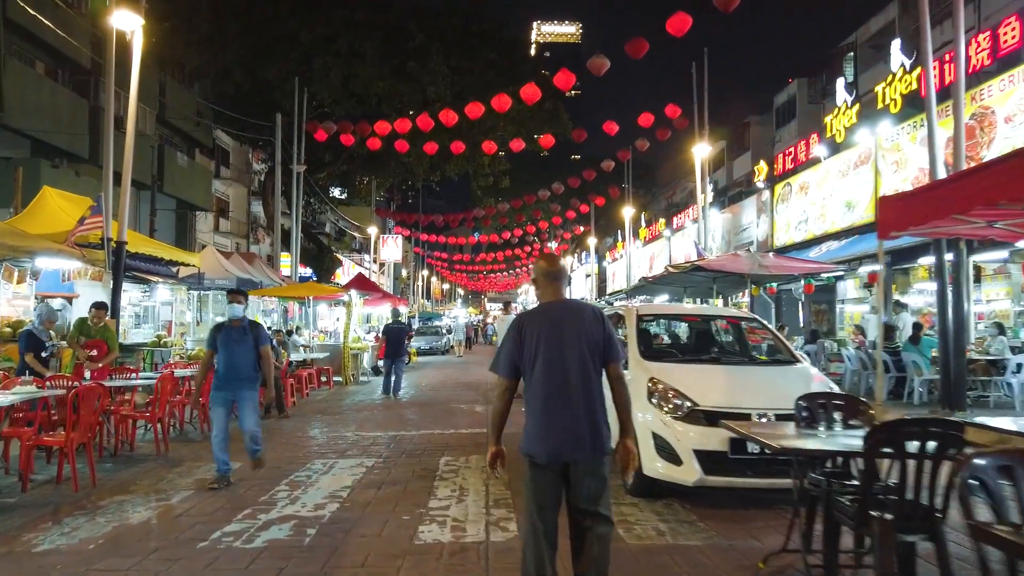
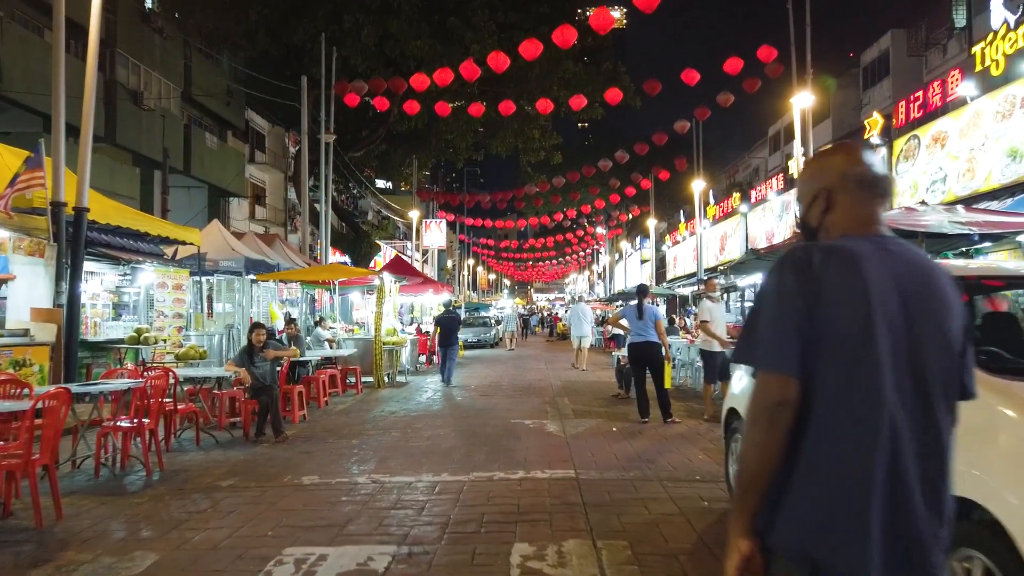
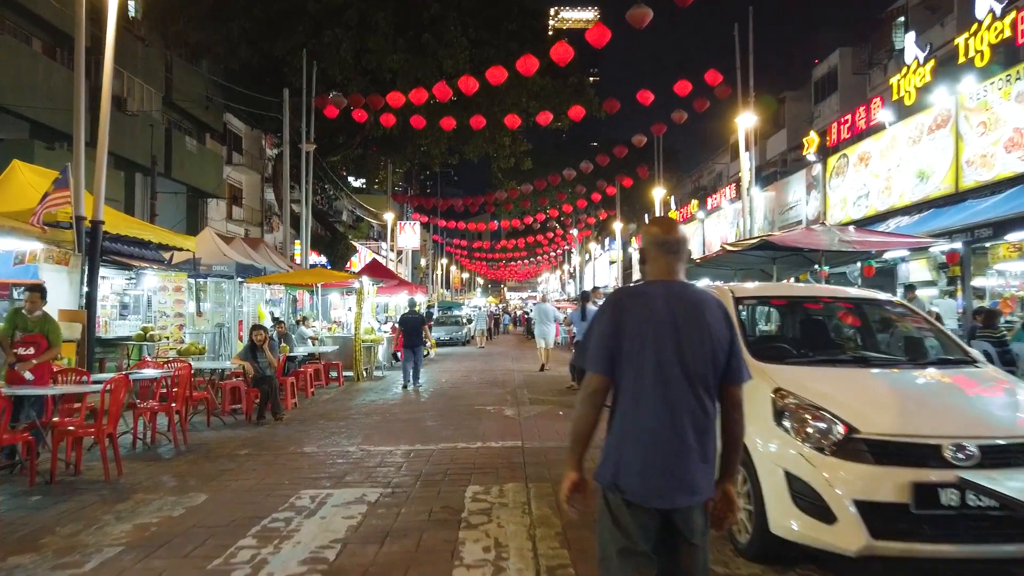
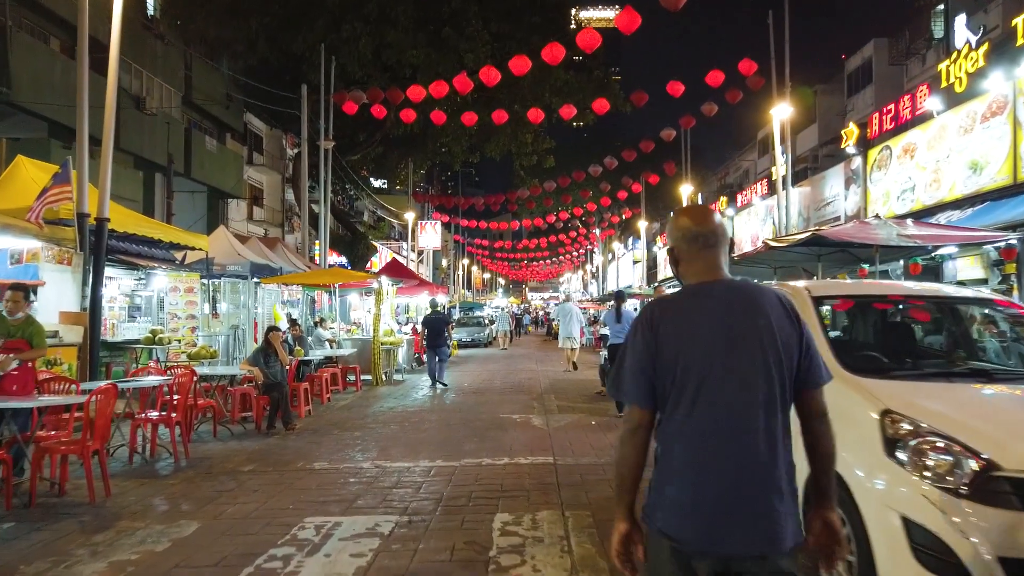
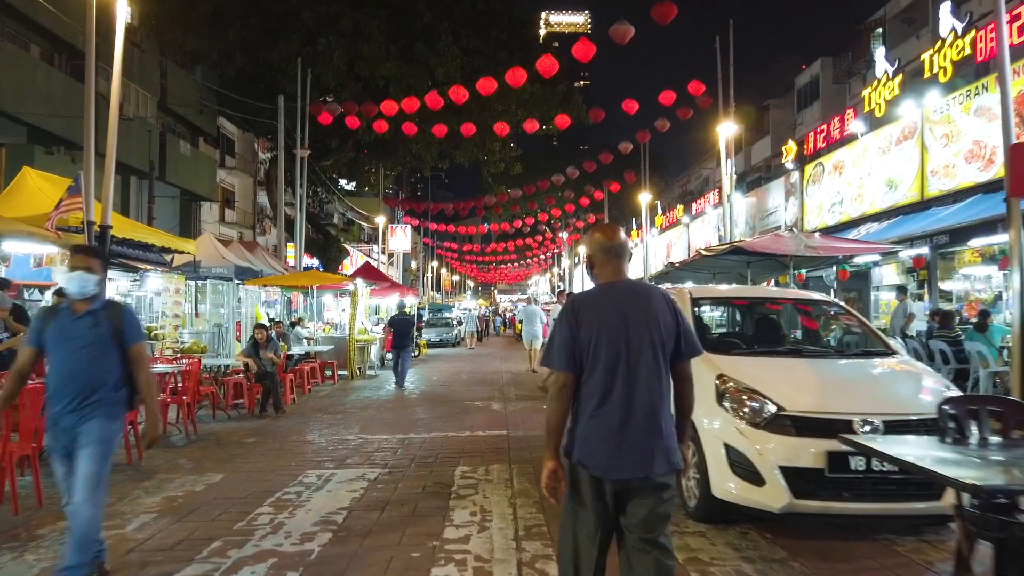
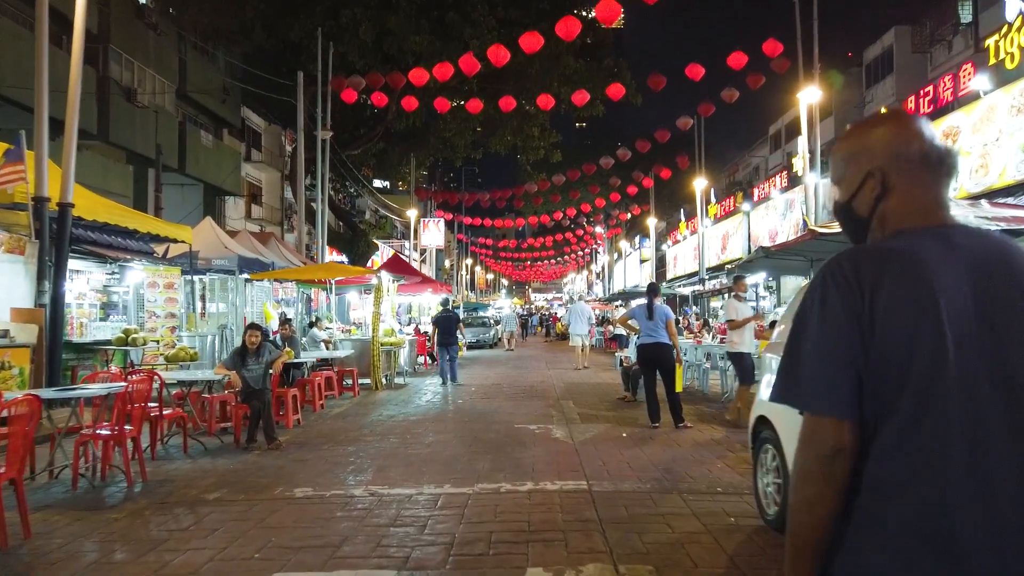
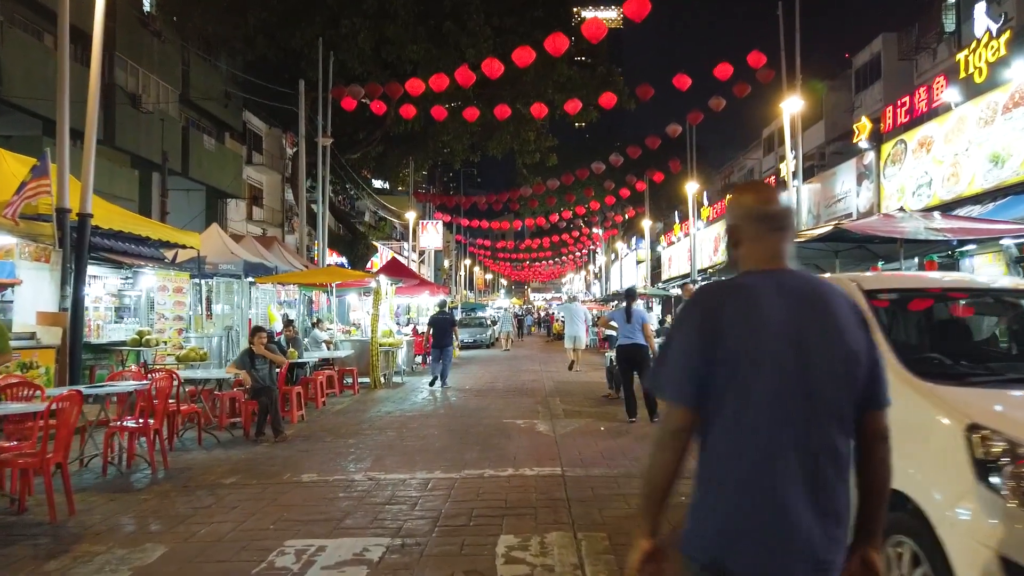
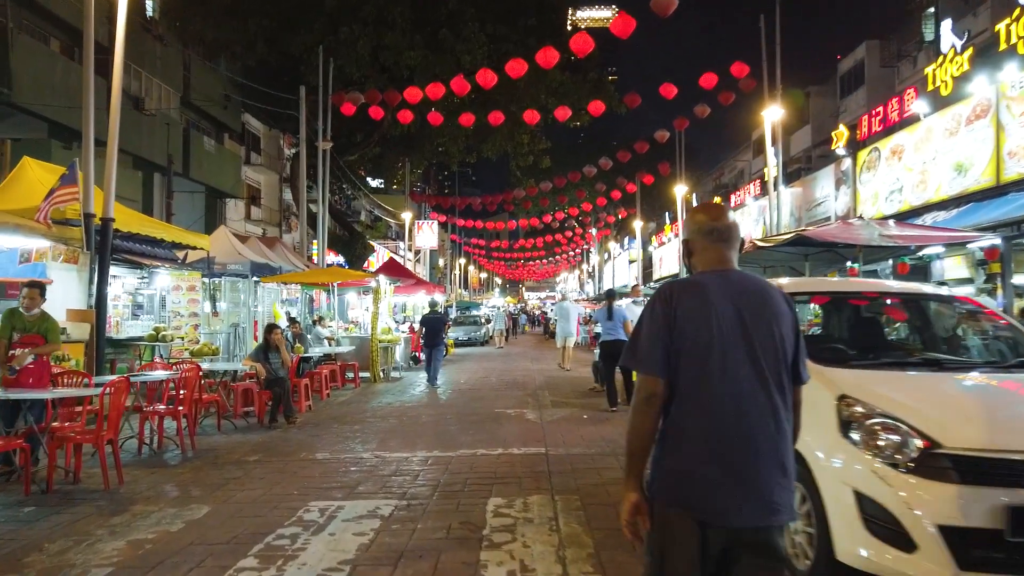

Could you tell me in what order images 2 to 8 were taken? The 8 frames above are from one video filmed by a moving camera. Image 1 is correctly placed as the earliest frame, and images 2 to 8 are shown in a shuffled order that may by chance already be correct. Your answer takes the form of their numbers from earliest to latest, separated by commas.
5, 3, 8, 4, 7, 2, 6
